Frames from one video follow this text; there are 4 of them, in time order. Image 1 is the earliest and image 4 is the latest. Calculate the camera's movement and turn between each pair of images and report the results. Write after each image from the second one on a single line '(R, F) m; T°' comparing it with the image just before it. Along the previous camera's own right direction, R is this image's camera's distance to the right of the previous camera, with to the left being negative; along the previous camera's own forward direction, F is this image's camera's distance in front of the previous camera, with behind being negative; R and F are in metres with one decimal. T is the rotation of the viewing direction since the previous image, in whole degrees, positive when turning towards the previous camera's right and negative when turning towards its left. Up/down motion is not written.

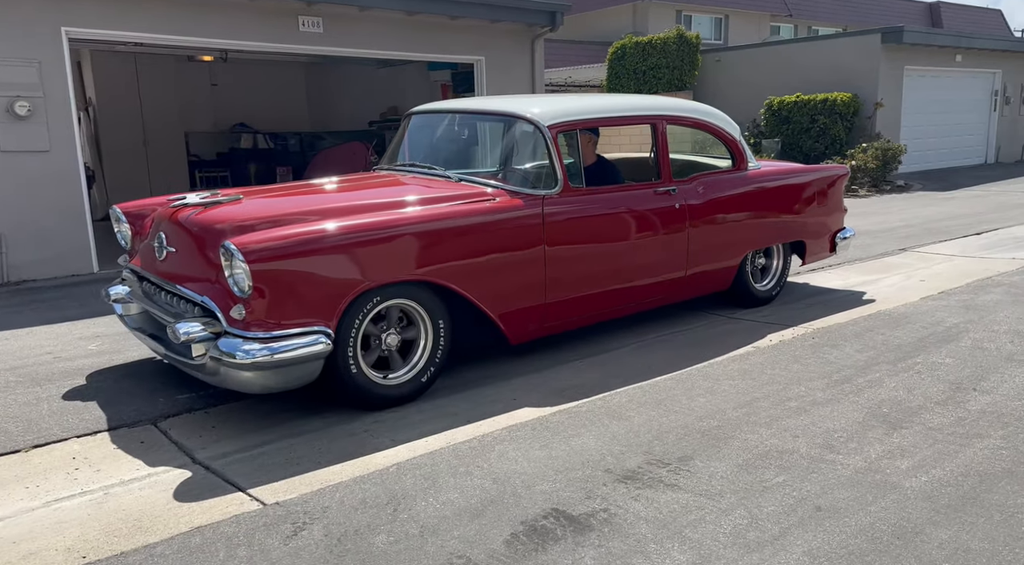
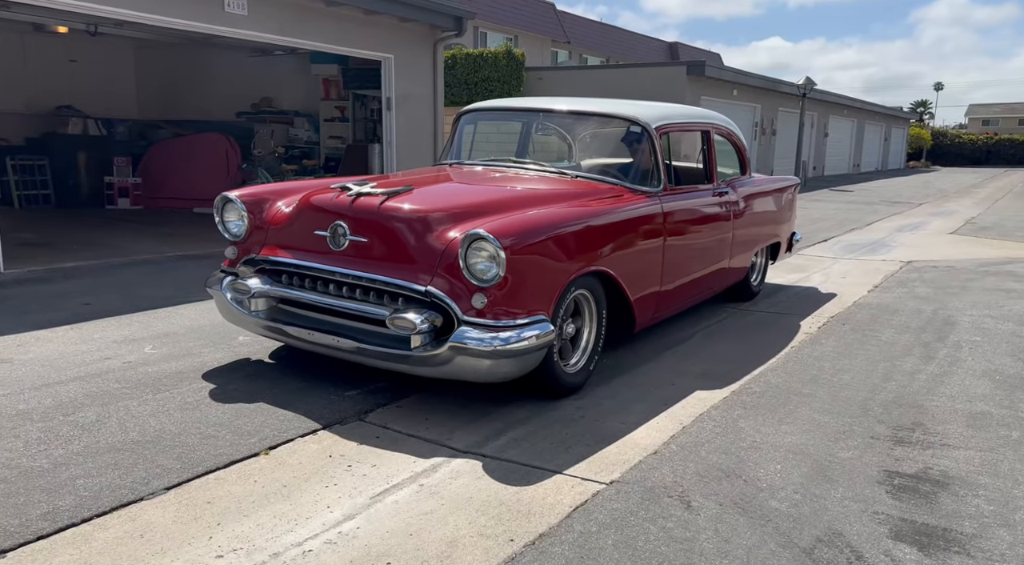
(-2.1, +0.2) m; +15°
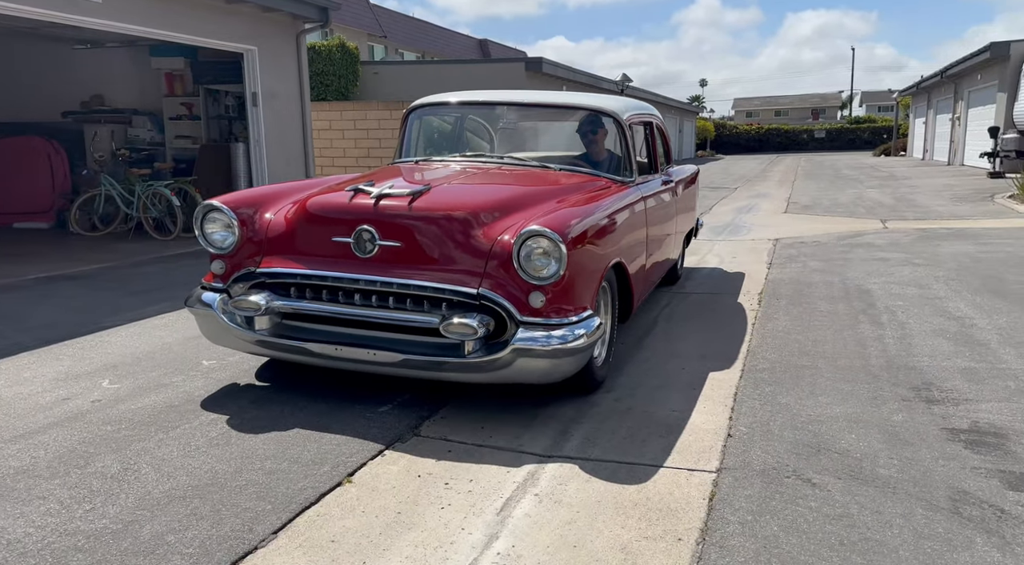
(-1.0, +0.2) m; +13°
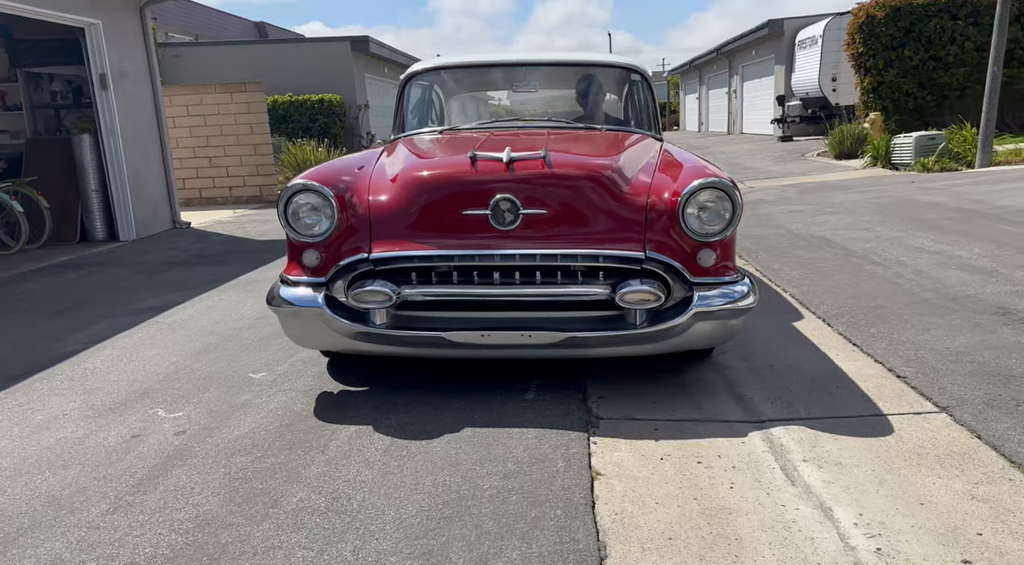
(-1.5, +0.5) m; +14°
